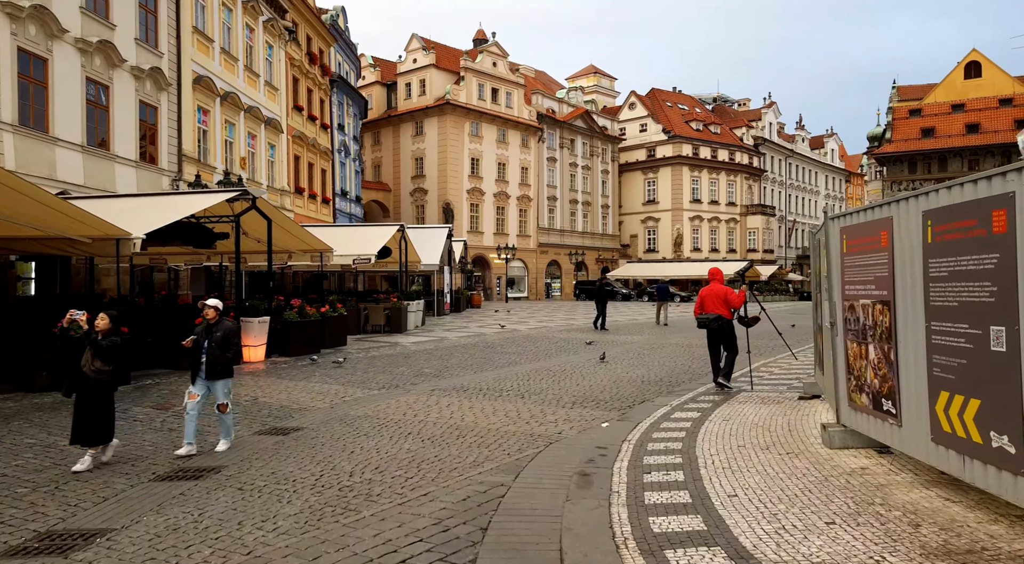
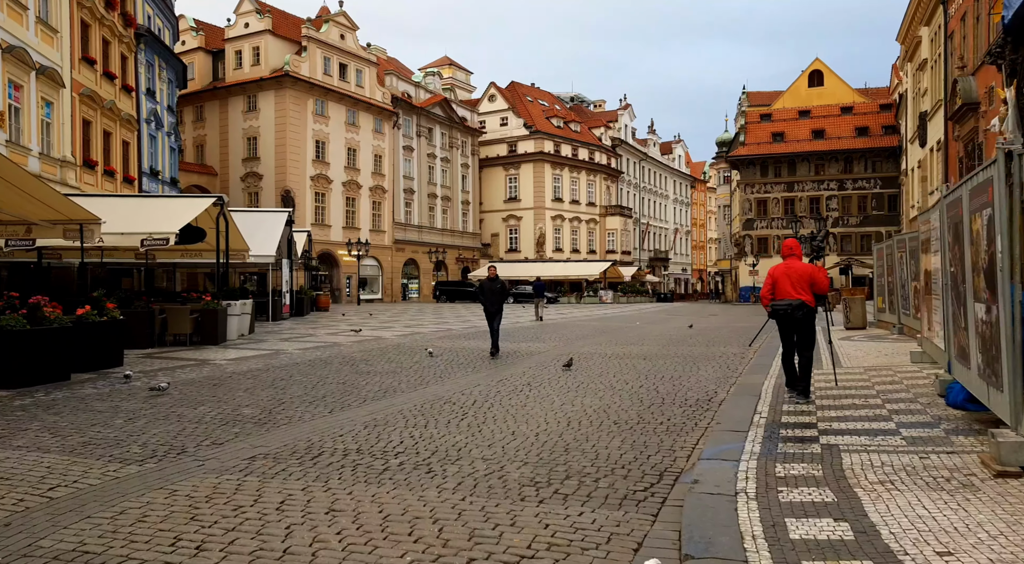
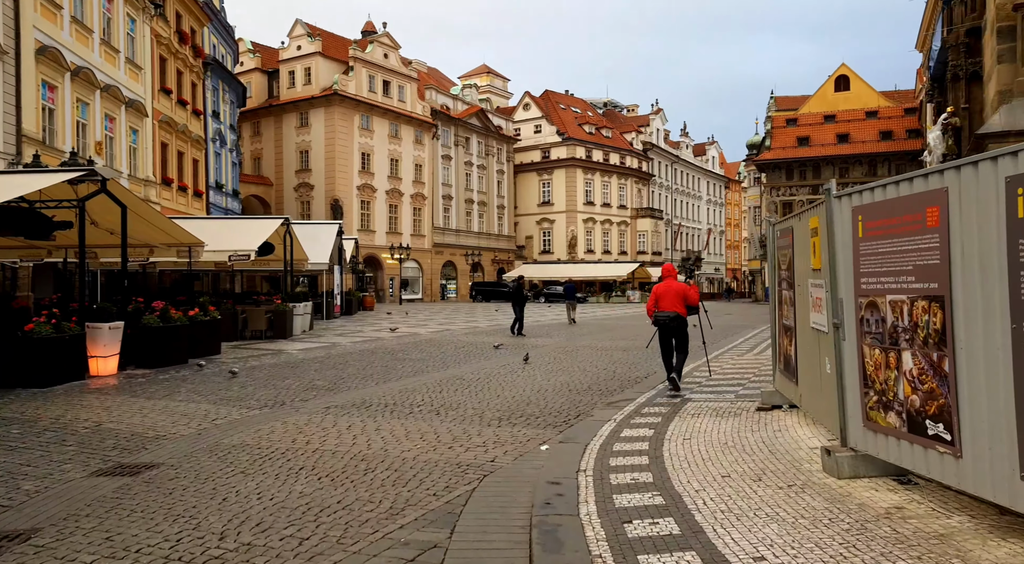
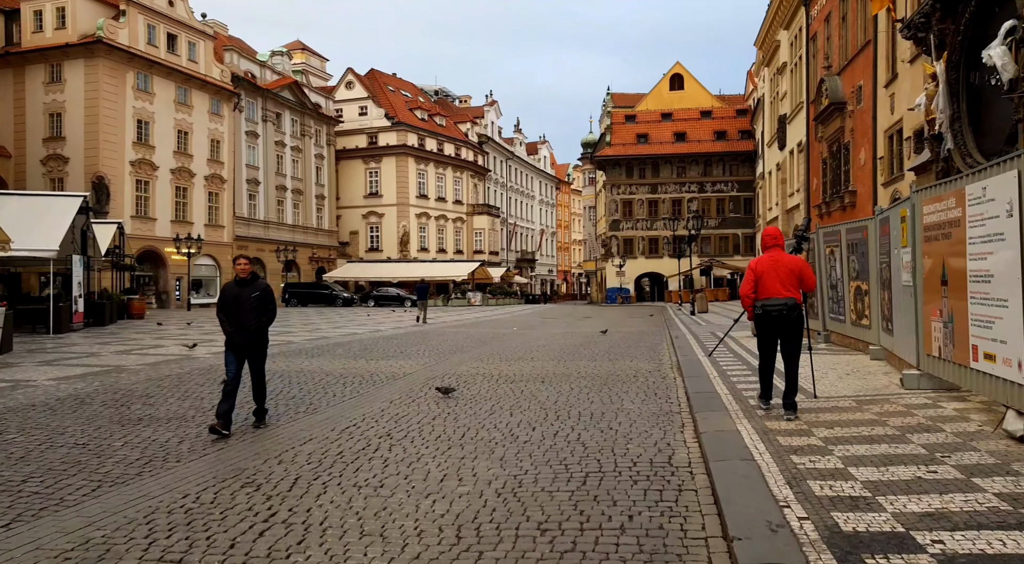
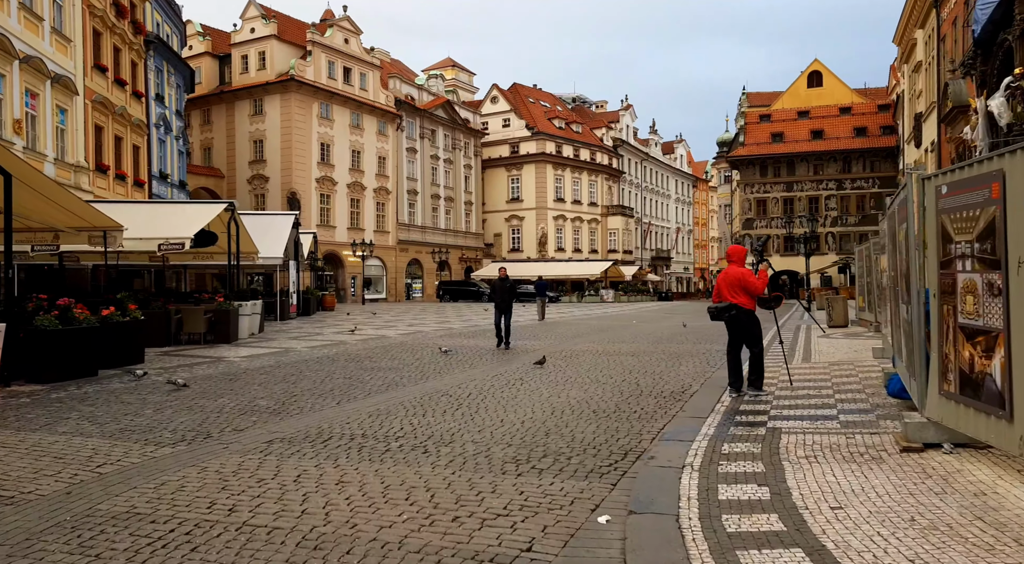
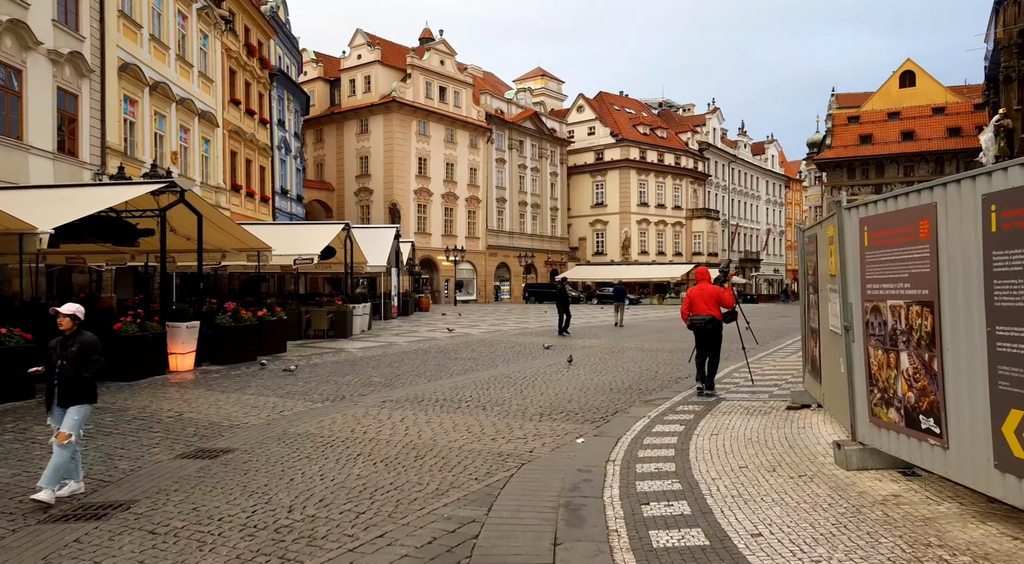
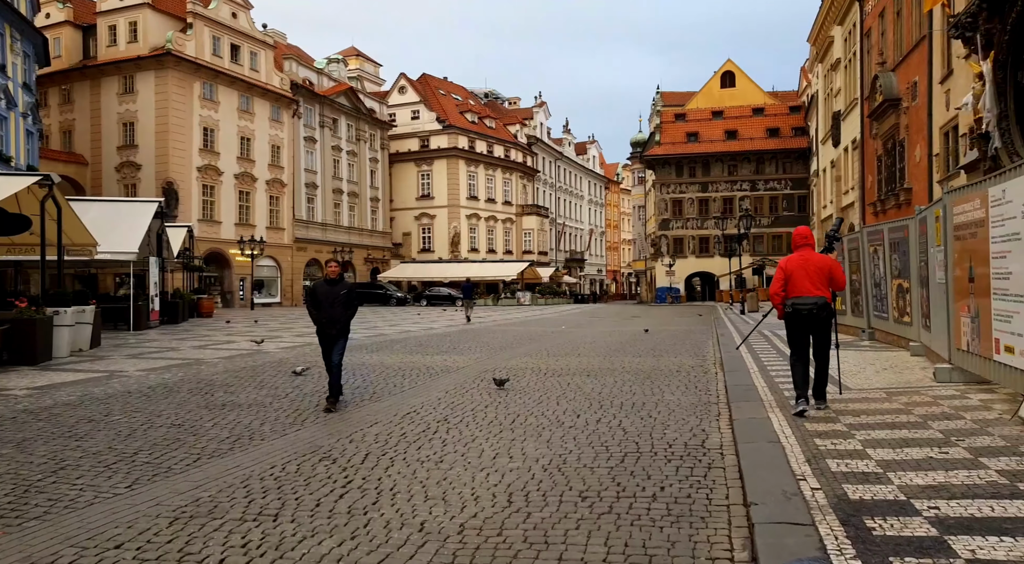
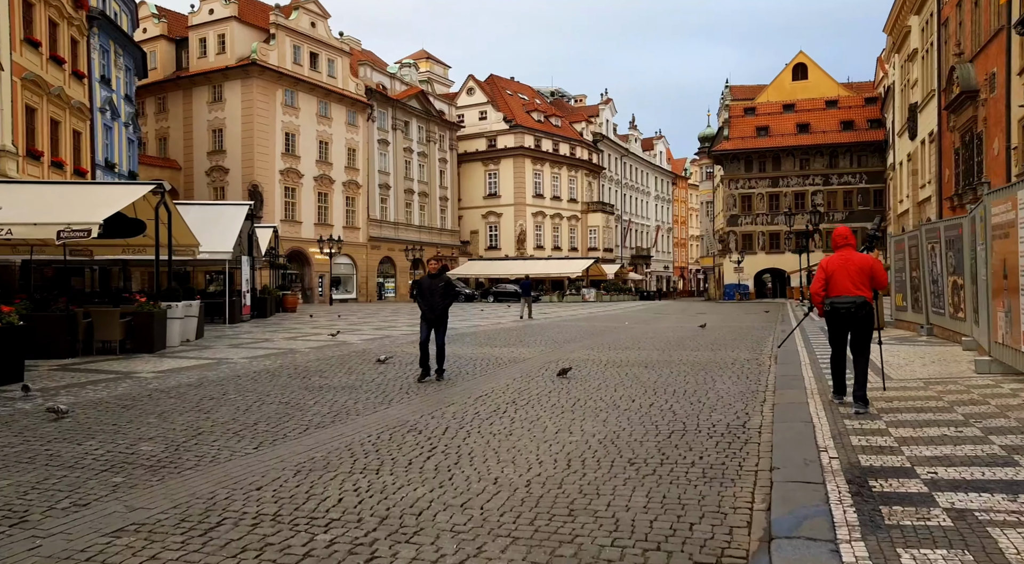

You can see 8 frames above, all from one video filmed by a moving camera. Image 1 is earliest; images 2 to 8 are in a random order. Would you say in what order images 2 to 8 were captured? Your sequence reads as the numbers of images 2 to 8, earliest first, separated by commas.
6, 3, 5, 2, 8, 7, 4
